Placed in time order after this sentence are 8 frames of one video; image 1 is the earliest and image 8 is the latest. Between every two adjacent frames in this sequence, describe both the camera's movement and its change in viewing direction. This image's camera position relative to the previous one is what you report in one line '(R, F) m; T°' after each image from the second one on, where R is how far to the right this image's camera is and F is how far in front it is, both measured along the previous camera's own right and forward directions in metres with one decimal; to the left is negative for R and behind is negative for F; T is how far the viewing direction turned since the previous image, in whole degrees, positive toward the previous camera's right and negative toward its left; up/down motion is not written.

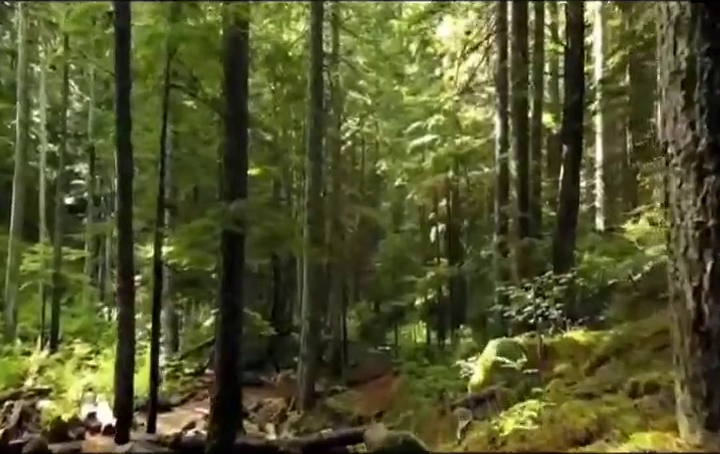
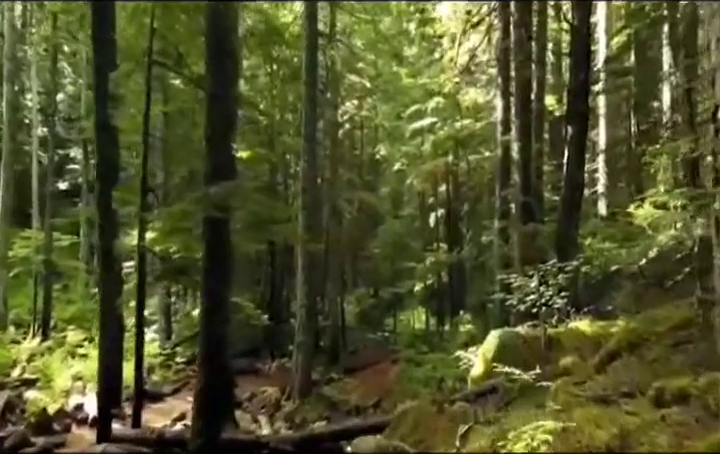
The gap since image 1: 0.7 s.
(+0.1, +0.5) m; 0°
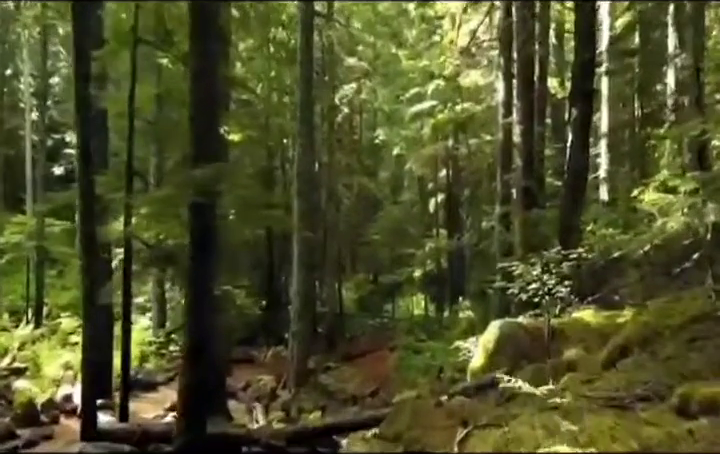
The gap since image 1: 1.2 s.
(+0.1, +0.4) m; 0°
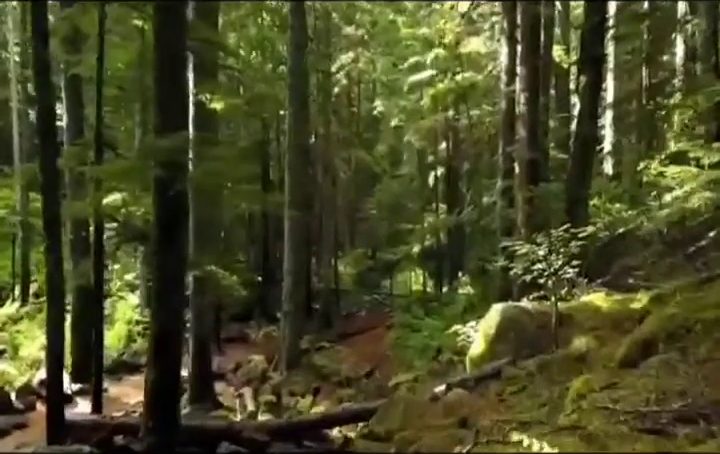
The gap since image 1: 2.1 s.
(+0.1, +0.8) m; 0°
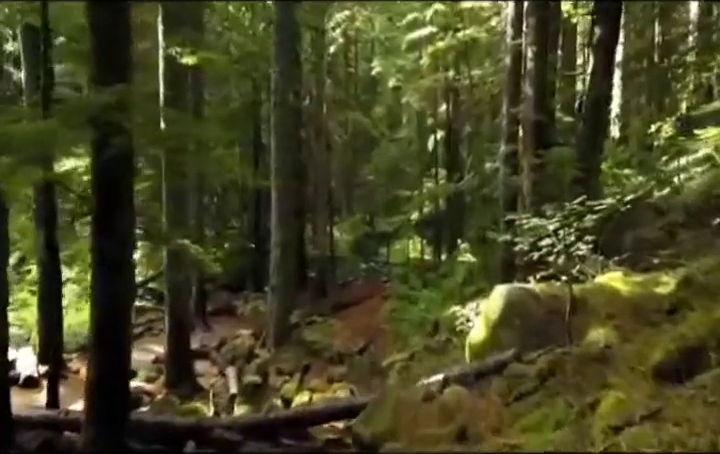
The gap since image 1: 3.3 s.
(+0.2, +1.1) m; 0°
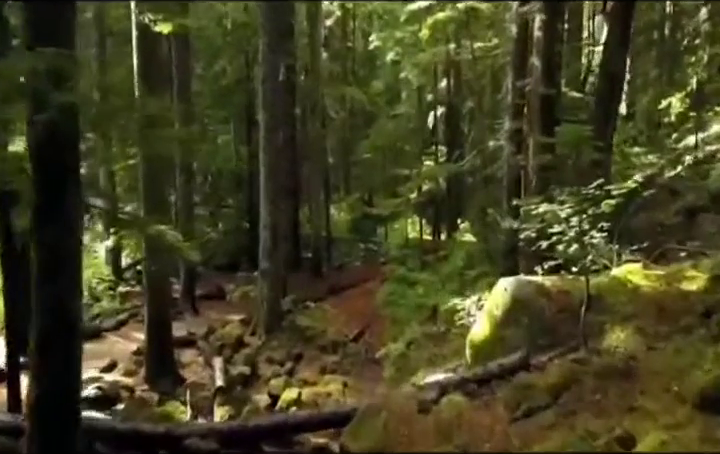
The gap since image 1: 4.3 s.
(+0.1, +0.8) m; 0°
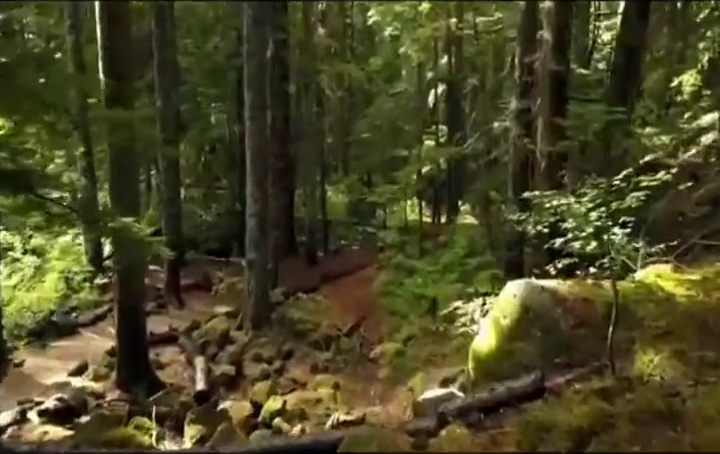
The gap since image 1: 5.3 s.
(+0.1, +1.0) m; 0°
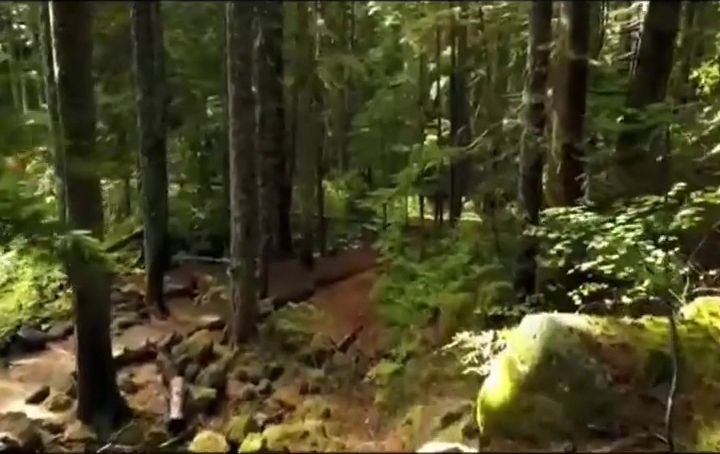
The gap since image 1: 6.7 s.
(+0.1, +1.1) m; 0°
